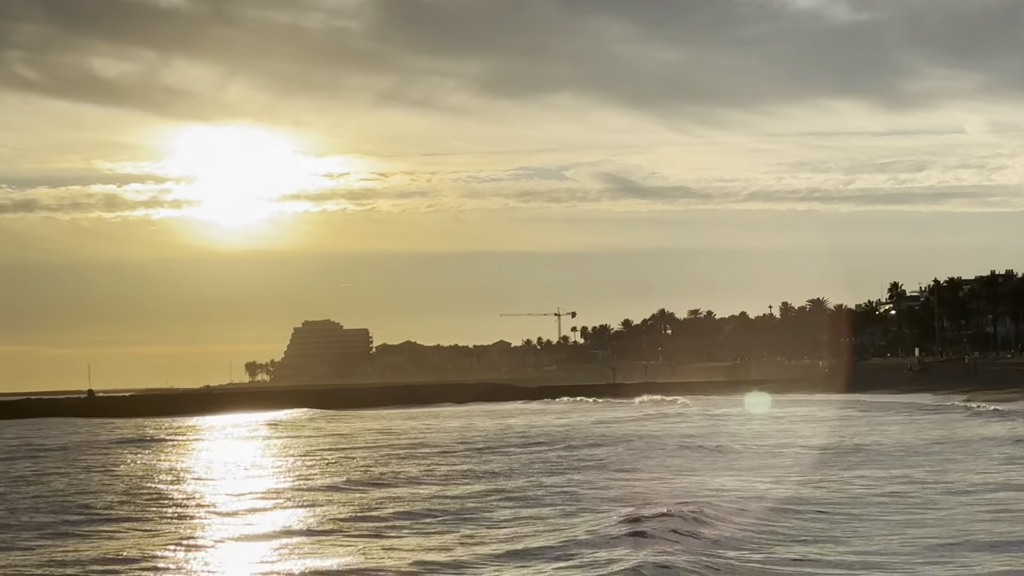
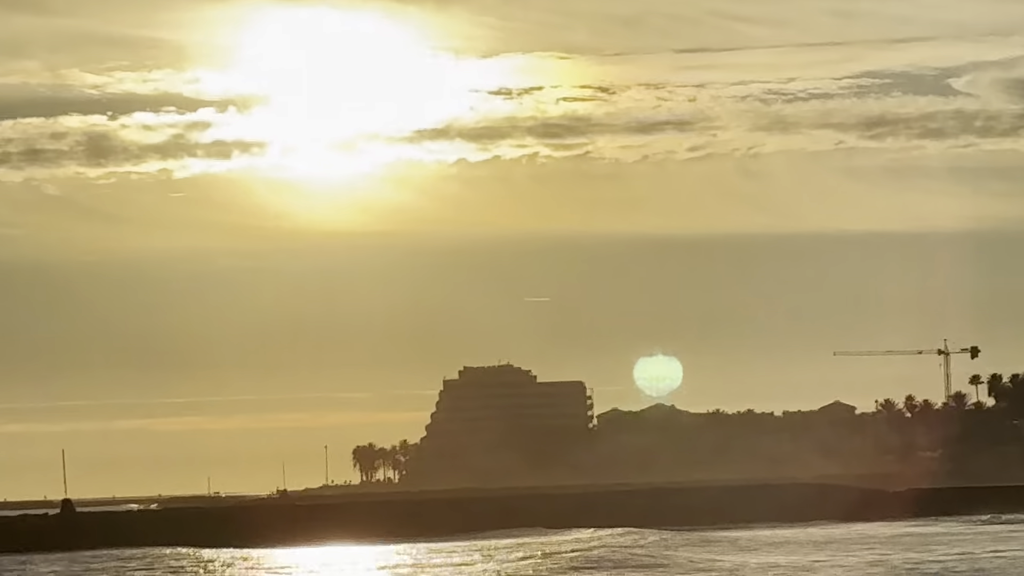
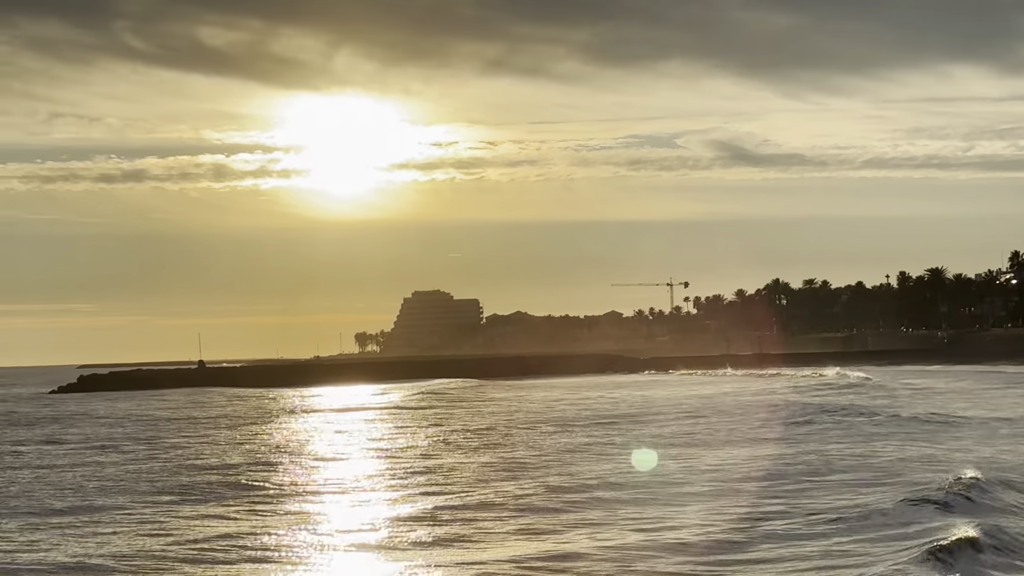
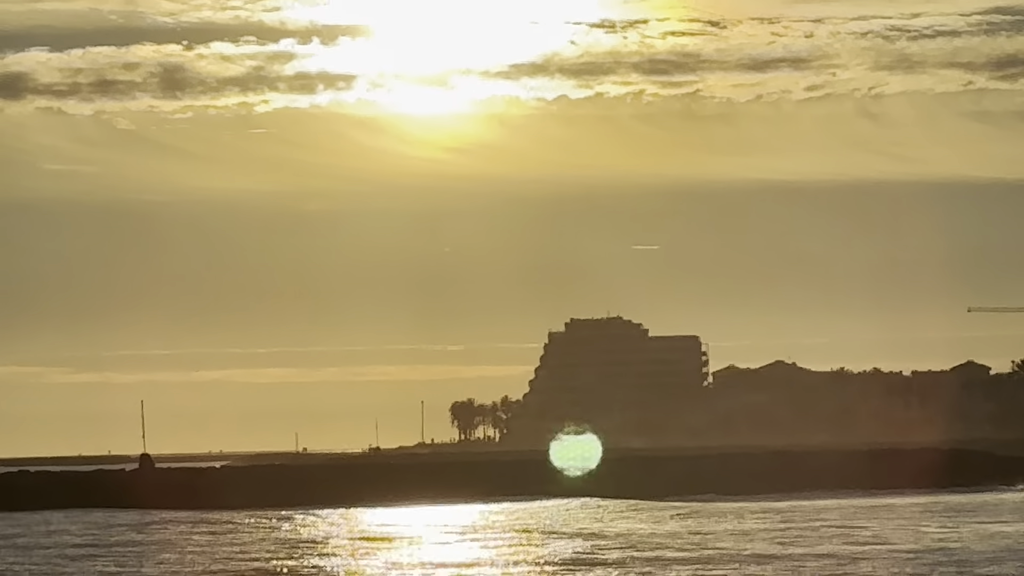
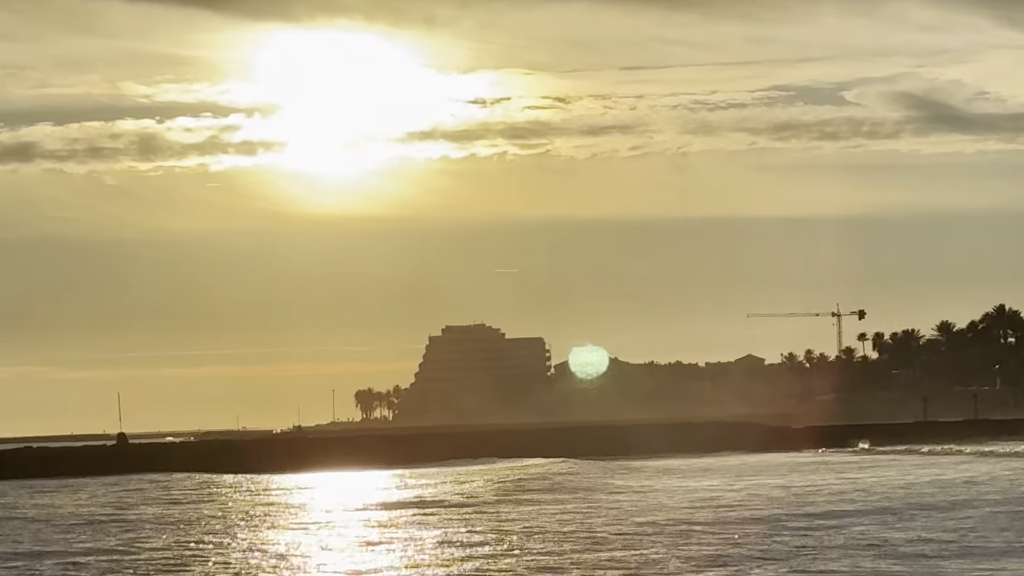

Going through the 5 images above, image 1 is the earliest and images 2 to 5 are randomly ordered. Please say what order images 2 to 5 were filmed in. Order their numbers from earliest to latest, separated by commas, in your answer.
3, 5, 2, 4
